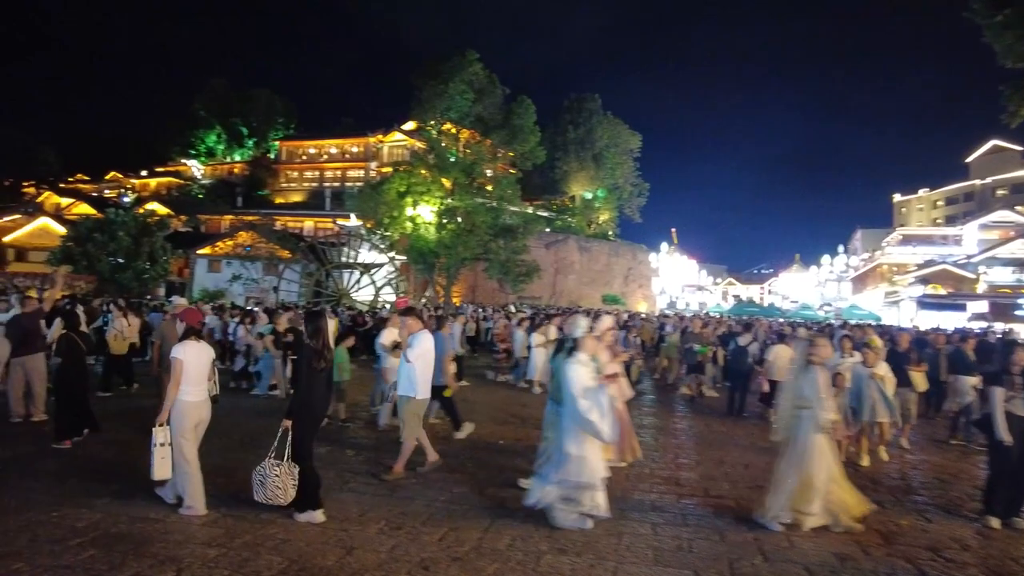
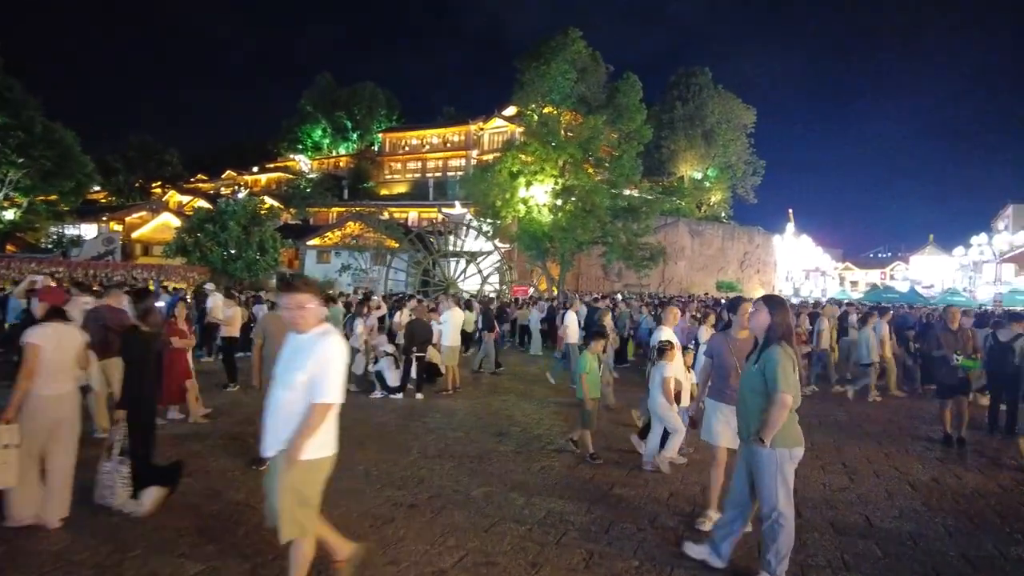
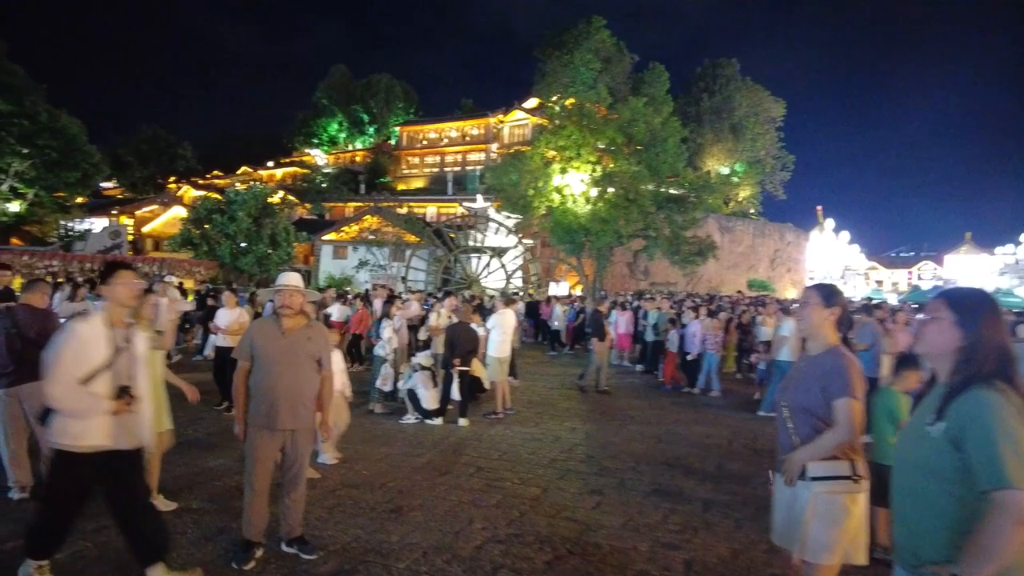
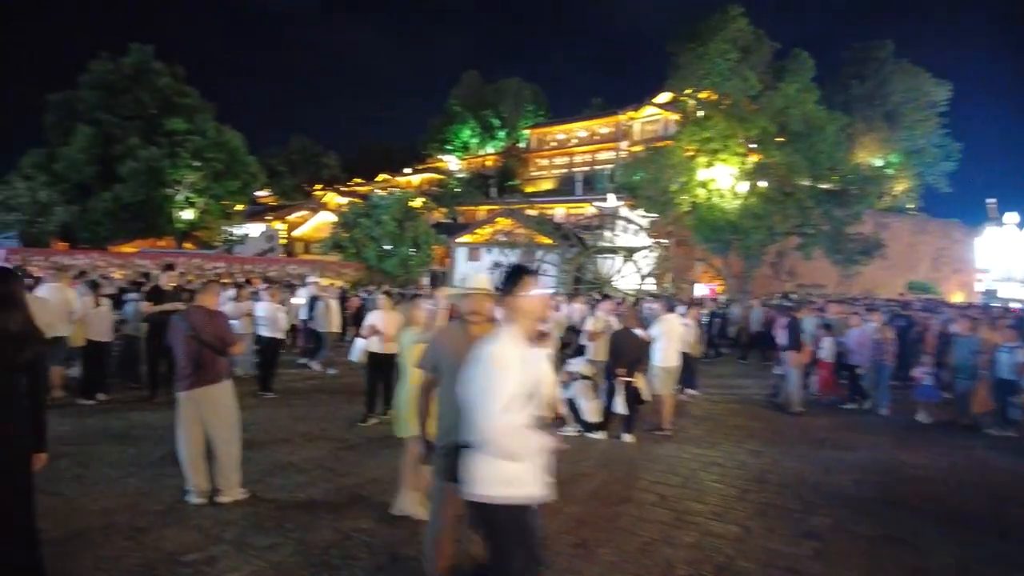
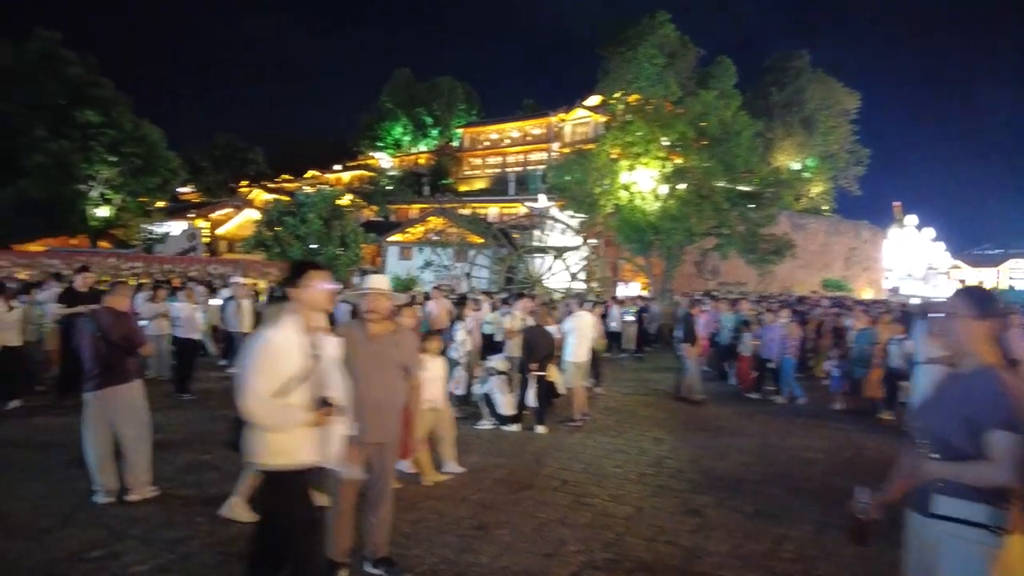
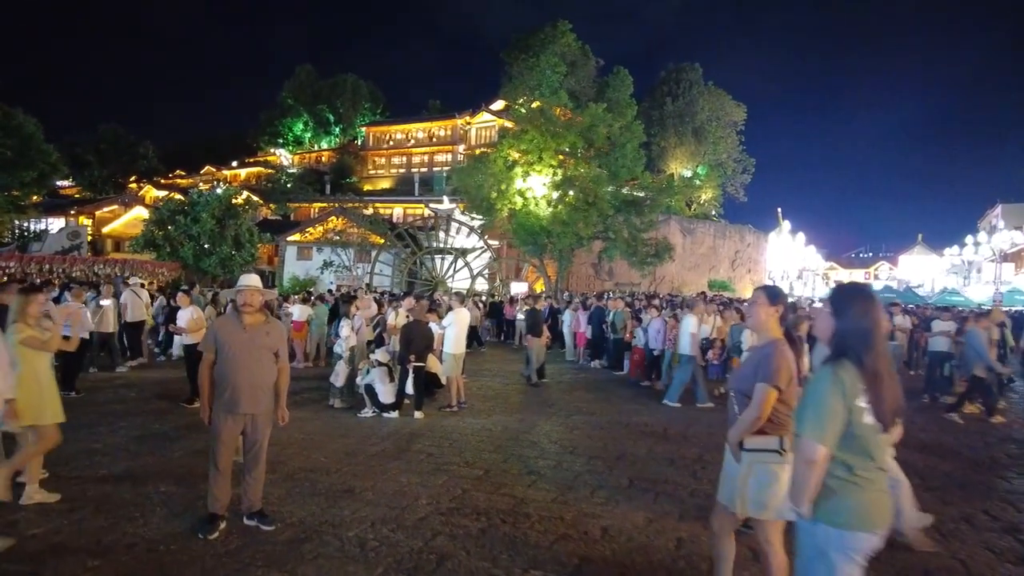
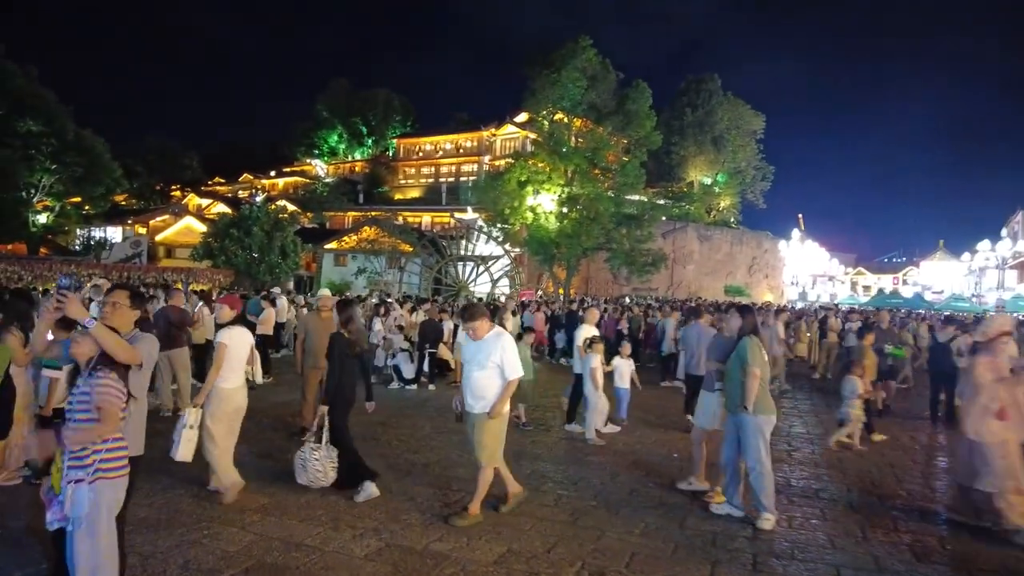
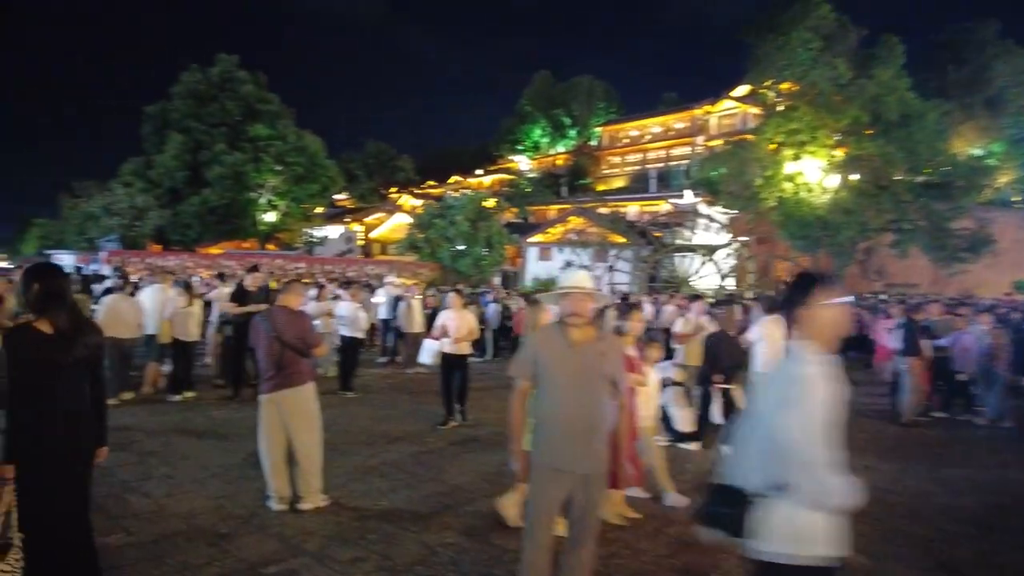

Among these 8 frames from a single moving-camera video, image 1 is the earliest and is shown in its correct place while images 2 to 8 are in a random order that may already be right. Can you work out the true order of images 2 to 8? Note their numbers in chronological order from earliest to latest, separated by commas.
7, 2, 6, 3, 5, 4, 8
